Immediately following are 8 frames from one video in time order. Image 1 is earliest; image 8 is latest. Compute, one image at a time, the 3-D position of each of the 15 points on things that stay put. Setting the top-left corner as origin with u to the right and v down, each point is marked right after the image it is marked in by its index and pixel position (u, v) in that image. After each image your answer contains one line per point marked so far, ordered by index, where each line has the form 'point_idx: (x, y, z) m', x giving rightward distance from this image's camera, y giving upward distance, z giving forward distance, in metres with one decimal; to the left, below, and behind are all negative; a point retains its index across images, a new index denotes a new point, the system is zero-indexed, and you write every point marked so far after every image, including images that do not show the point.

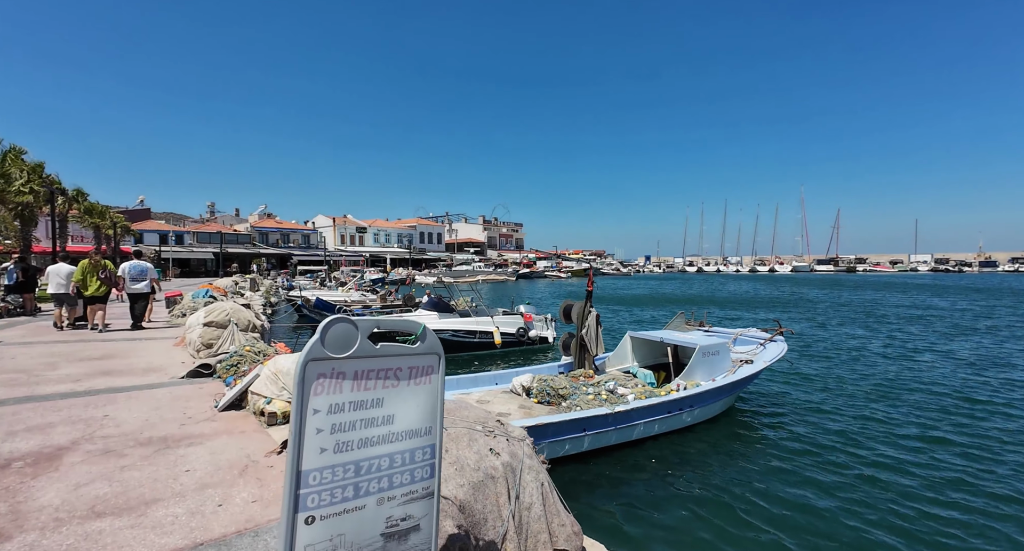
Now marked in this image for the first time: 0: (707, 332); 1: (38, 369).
0: (+3.6, -1.1, +8.7) m
1: (-7.5, -1.6, +7.4) m
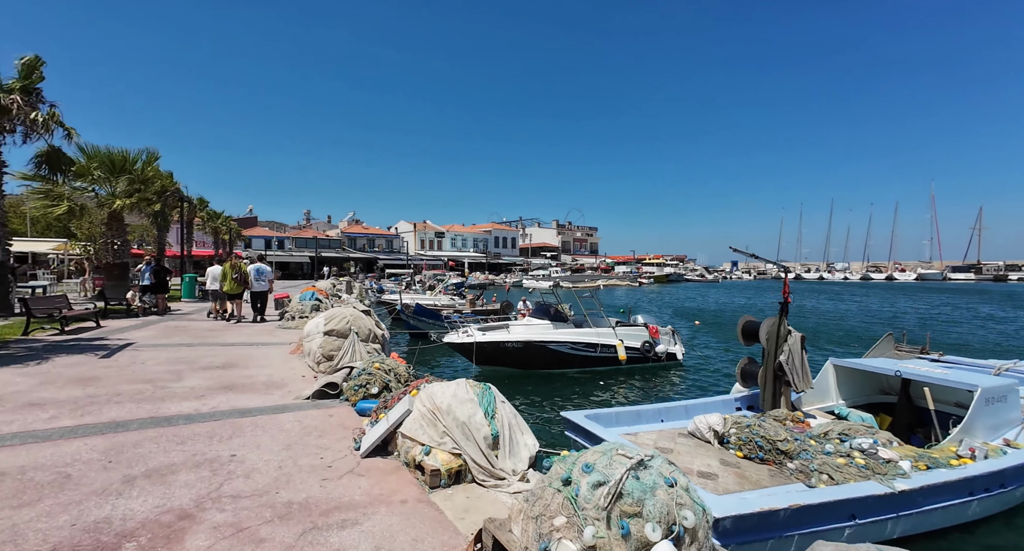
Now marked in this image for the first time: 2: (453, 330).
0: (+6.0, -1.2, +6.5) m
1: (-5.3, -1.6, +7.1) m
2: (-1.4, -1.6, +13.1) m
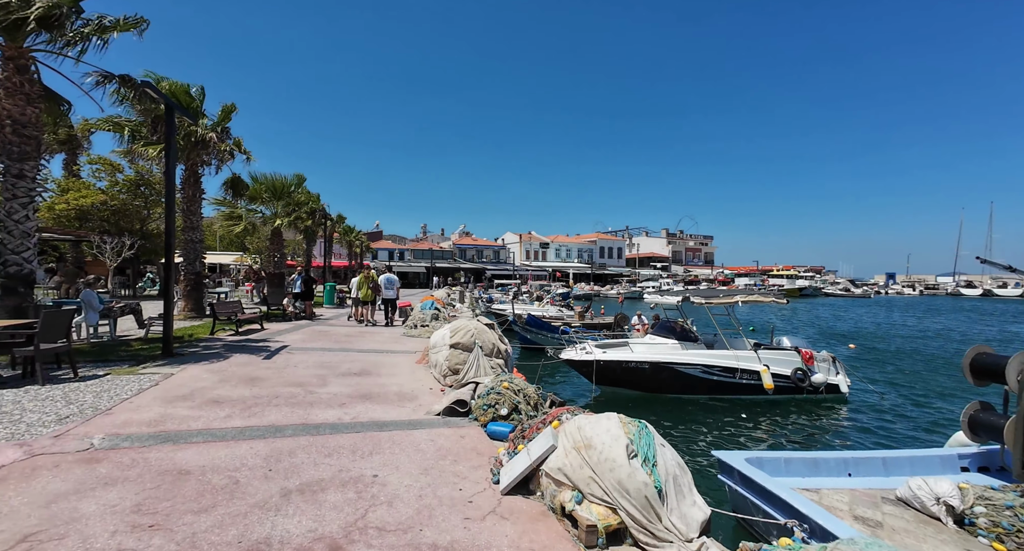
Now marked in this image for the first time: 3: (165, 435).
0: (+7.5, -1.5, +4.6) m
1: (-3.3, -1.8, +7.6) m
2: (+1.8, -1.9, +12.6) m
3: (-3.8, -1.8, +5.1) m
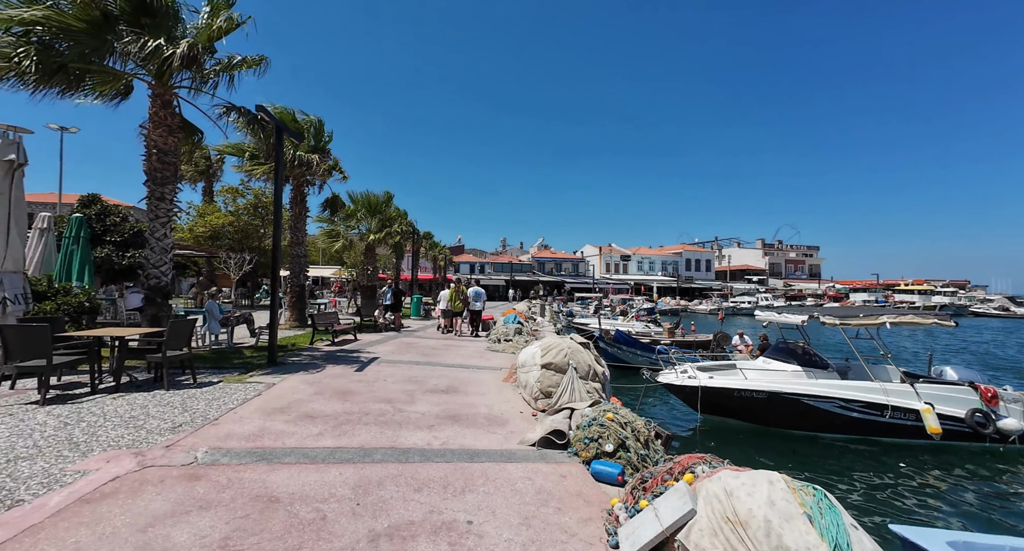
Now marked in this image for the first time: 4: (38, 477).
0: (+8.4, -1.6, +2.6) m
1: (-1.8, -2.0, +7.4) m
2: (+4.1, -2.3, +11.5) m
3: (-2.7, -1.9, +5.0) m
4: (-4.4, -1.9, +4.3) m
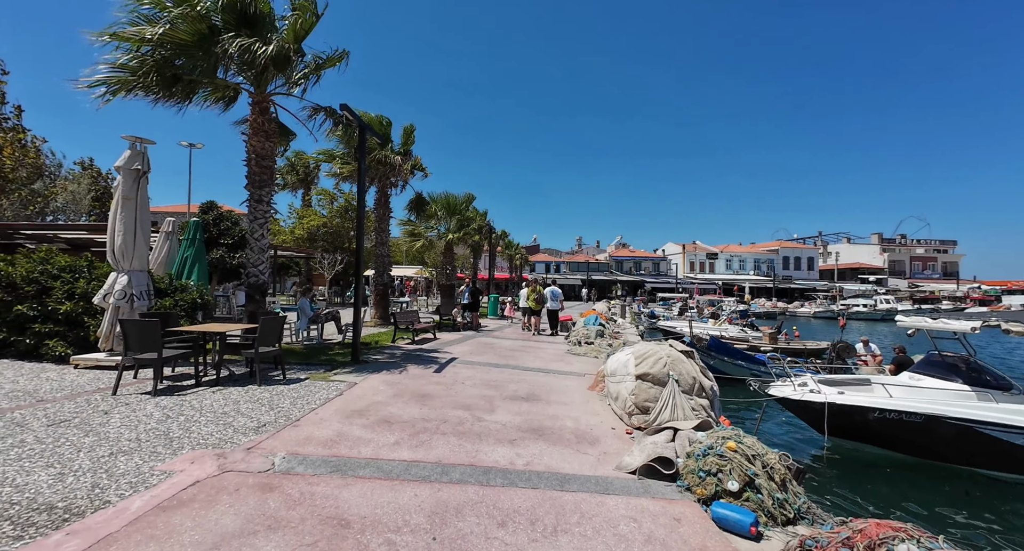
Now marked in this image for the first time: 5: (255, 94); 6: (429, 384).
0: (+8.8, -1.6, +0.6) m
1: (-0.5, -2.0, +7.0) m
2: (+6.0, -2.3, +10.0) m
3: (-1.8, -1.9, +4.7) m
4: (-3.6, -1.9, +4.3) m
5: (-6.0, +4.3, +10.9) m
6: (-1.5, -2.0, +8.4) m
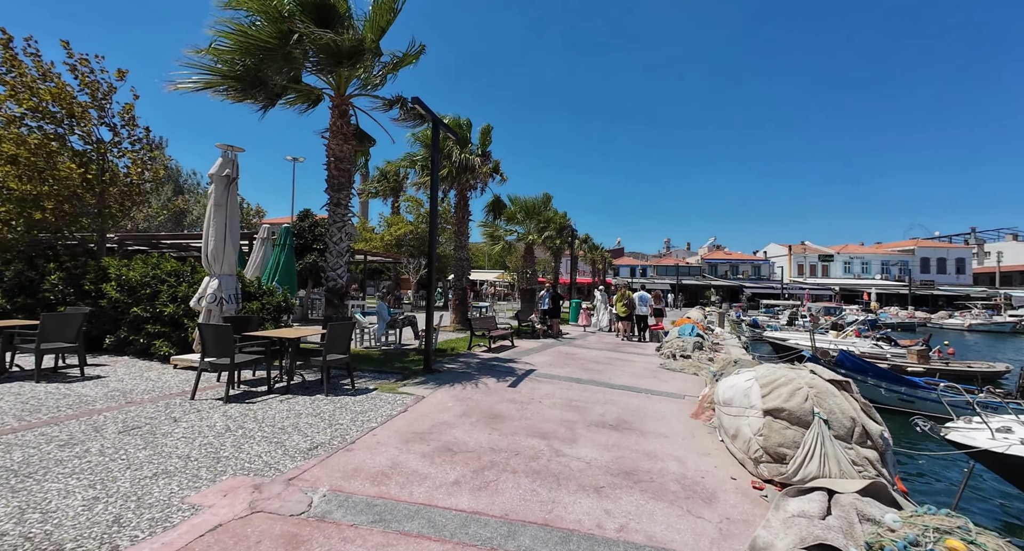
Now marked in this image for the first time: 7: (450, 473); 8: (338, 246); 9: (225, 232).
0: (+8.6, -1.6, -2.1) m
1: (+0.6, -2.1, +5.8) m
2: (+7.5, -2.3, +7.7) m
3: (-1.1, -1.9, +3.9) m
4: (-2.9, -1.9, +3.8) m
5: (-4.2, +4.2, +10.7) m
6: (-0.2, -2.0, +7.5) m
7: (-0.6, -2.0, +4.6) m
8: (-4.2, +0.7, +11.0) m
9: (-6.1, +0.9, +9.7) m
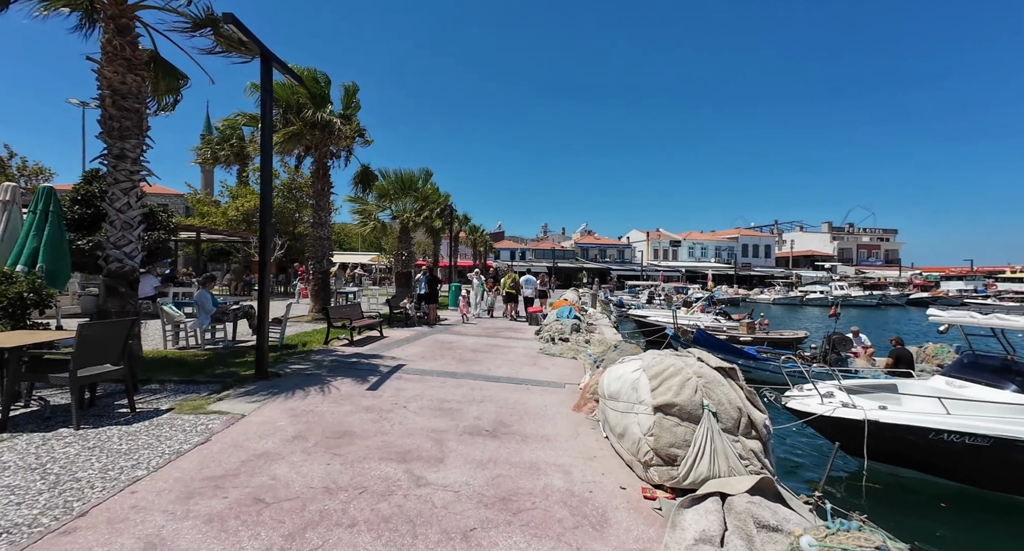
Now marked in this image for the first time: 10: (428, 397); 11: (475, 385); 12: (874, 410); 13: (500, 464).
0: (+8.8, -1.6, -1.0) m
1: (-0.9, -1.8, +4.6) m
2: (+5.3, -2.0, +8.2) m
3: (-2.0, -1.8, +2.3) m
4: (-3.8, -1.8, +1.8) m
5: (-6.7, +4.5, +8.0) m
6: (-2.0, -1.8, +6.0) m
7: (-1.8, -1.8, +3.2) m
8: (-6.8, +1.1, +8.4) m
9: (-8.3, +1.2, +6.6) m
10: (-1.3, -1.8, +6.9) m
11: (-0.6, -1.8, +7.8) m
12: (+4.9, -1.8, +5.8) m
13: (-0.1, -1.9, +4.8) m
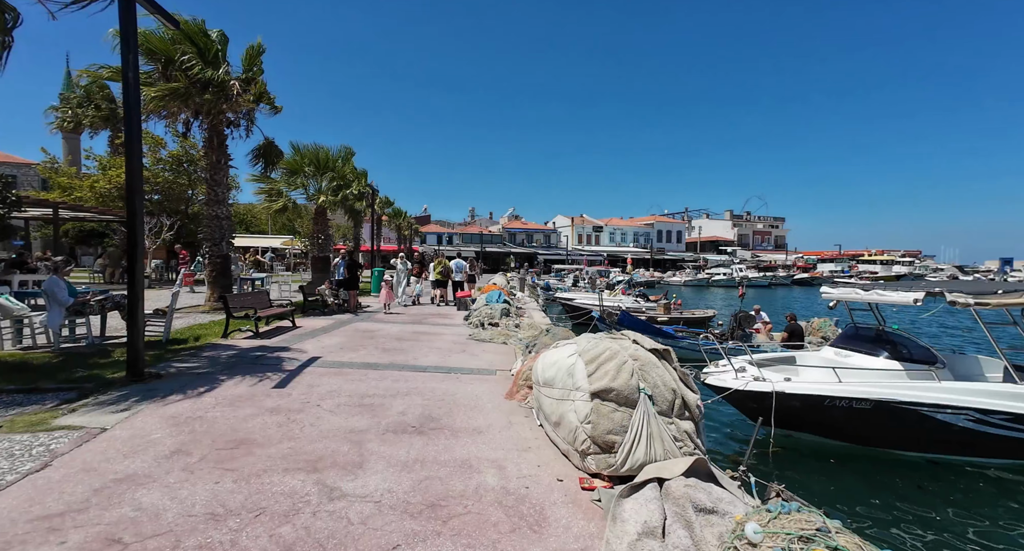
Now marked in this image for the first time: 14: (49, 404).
0: (+8.9, -1.5, -0.1) m
1: (-1.5, -1.7, +4.1) m
2: (+4.1, -1.7, +8.5) m
3: (-2.3, -1.7, +1.6) m
4: (-3.9, -1.7, +0.8) m
5: (-7.8, +4.7, +6.2) m
6: (-2.9, -1.6, +5.3) m
7: (-2.2, -1.7, +2.5) m
8: (-8.0, +1.3, +6.7) m
9: (-9.2, +1.4, +4.7) m
10: (-2.2, -1.6, +6.2) m
11: (-1.8, -1.6, +7.3) m
12: (+4.0, -1.5, +6.1) m
13: (-0.8, -1.7, +4.3) m
14: (-5.3, -1.5, +5.5) m
